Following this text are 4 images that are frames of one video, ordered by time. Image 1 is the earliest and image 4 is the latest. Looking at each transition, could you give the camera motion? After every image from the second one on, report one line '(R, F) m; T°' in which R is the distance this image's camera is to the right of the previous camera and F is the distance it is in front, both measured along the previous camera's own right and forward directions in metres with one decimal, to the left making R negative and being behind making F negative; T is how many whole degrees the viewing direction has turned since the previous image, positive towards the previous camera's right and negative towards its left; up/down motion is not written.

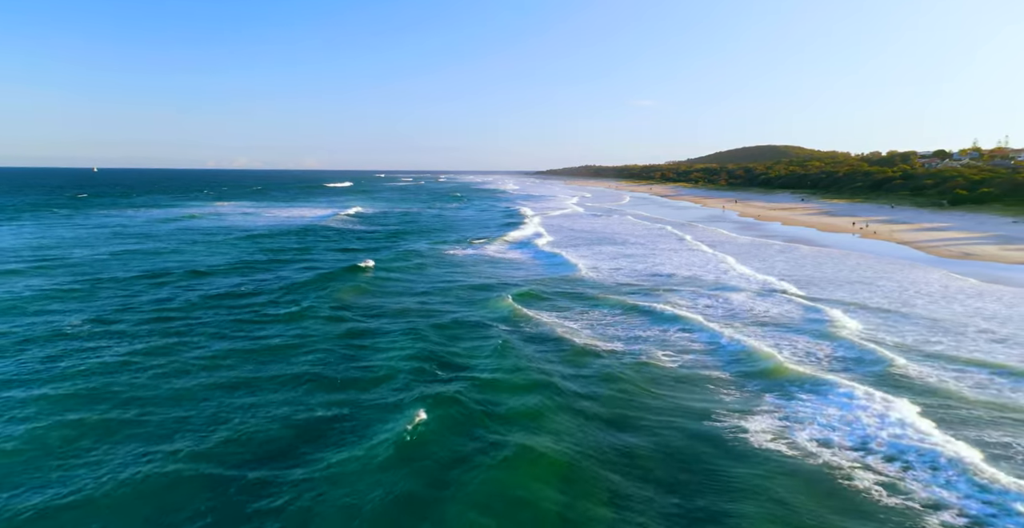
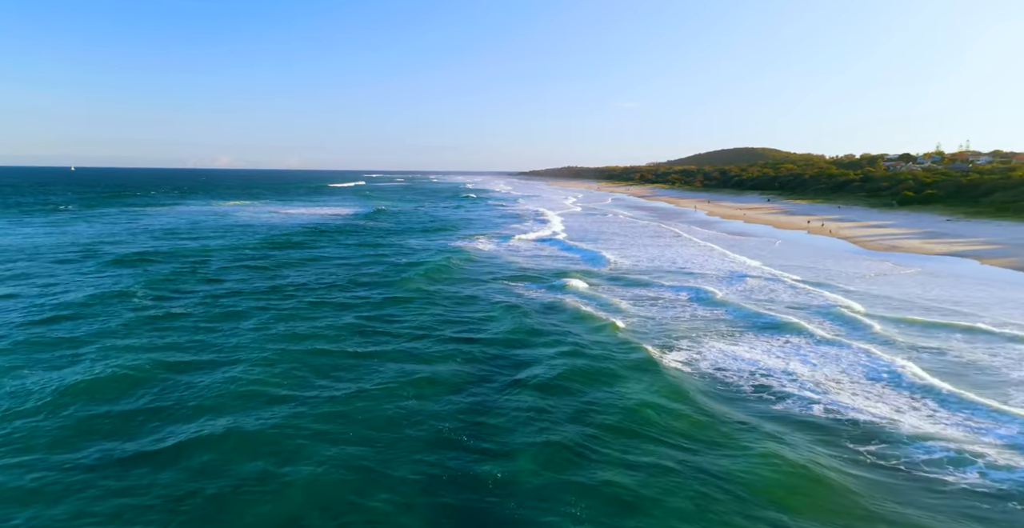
(-0.1, -3.5) m; +2°
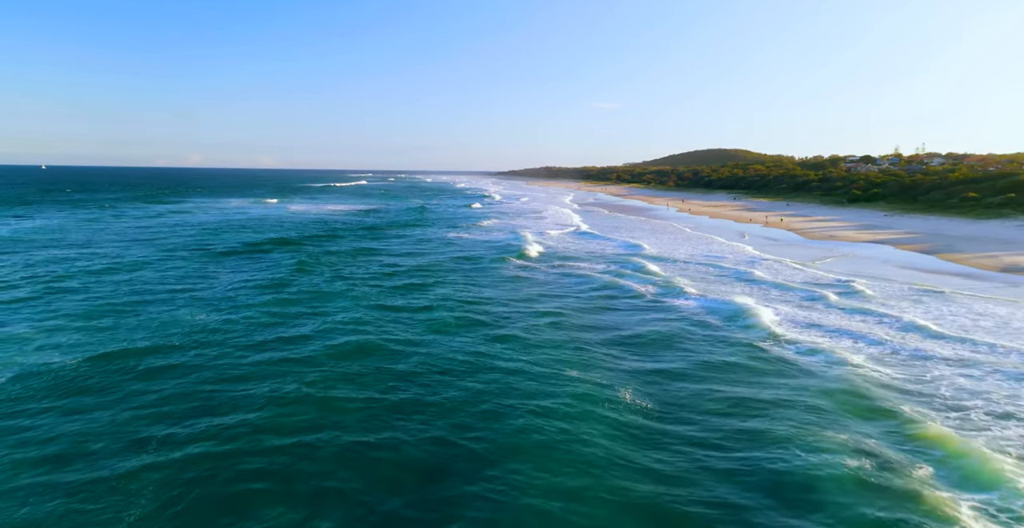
(-1.0, -4.6) m; +2°
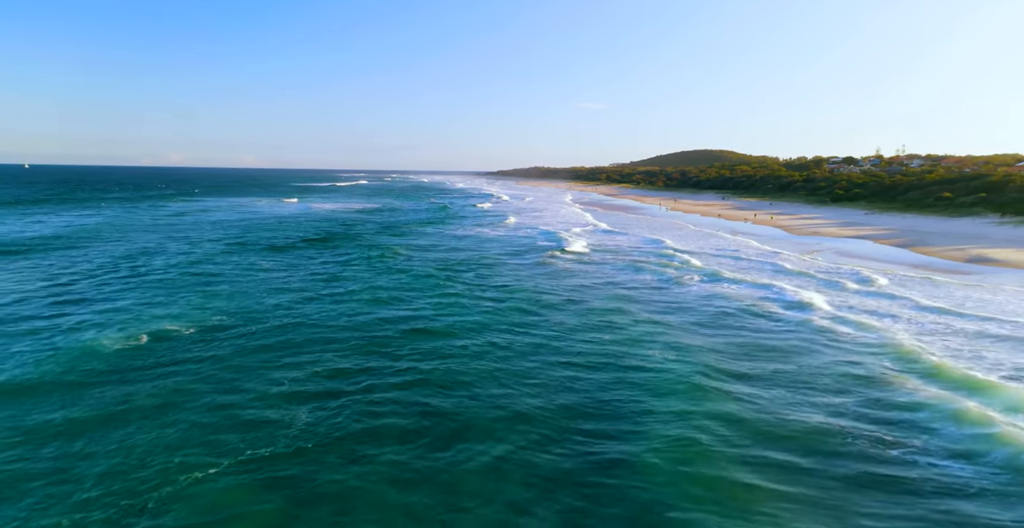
(-1.3, -2.2) m; +1°
